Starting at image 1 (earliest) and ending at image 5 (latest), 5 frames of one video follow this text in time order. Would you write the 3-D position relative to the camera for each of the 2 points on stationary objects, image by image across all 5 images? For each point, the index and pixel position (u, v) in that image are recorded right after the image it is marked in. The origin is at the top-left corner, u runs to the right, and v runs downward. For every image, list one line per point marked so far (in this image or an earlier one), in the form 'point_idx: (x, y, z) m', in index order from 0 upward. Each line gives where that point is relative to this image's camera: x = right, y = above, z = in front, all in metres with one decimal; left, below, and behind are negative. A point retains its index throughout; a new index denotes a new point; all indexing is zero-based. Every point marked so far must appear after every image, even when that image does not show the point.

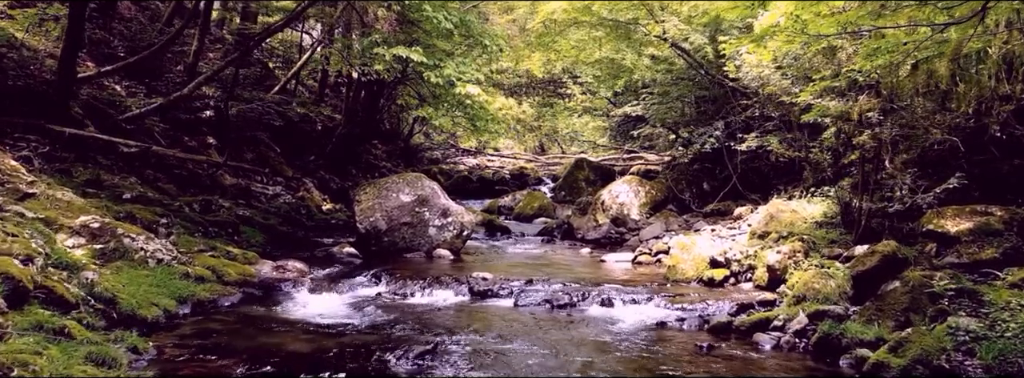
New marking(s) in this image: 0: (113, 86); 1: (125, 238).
0: (-8.9, +2.3, +12.4) m
1: (-4.7, -0.6, +6.7) m
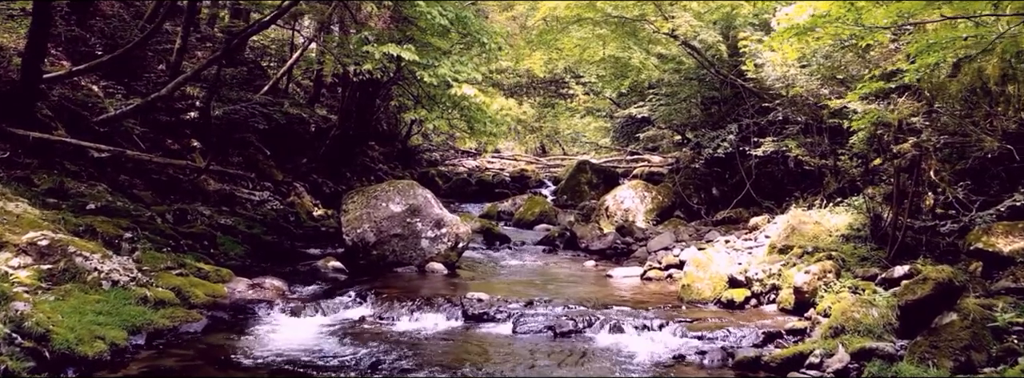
0: (-8.9, +2.2, +11.7) m
1: (-4.7, -0.7, +6.0) m
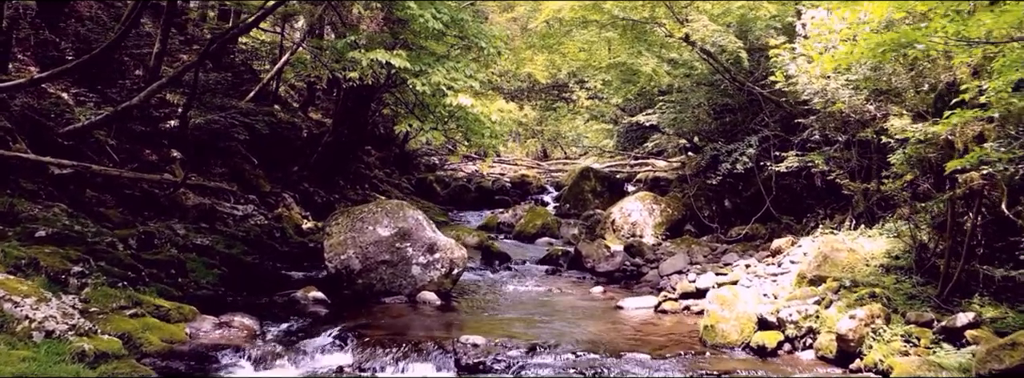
0: (-8.9, +1.9, +10.9) m
1: (-4.7, -1.0, +5.1) m
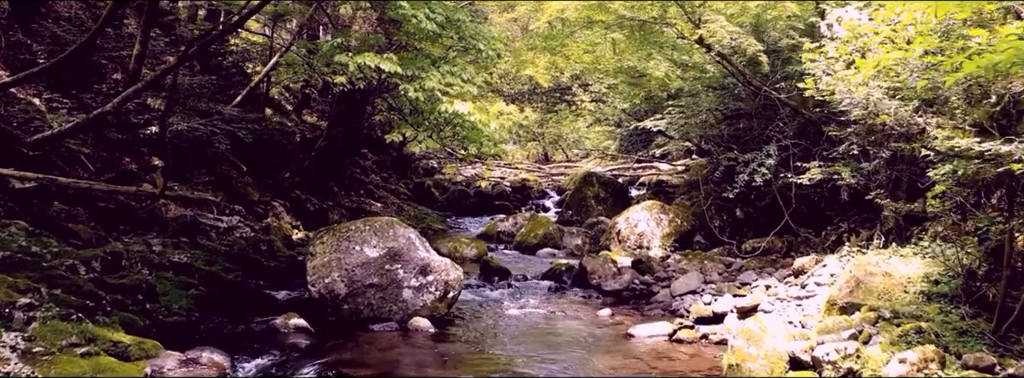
0: (-8.9, +1.7, +10.2) m
1: (-4.7, -1.3, +4.4) m
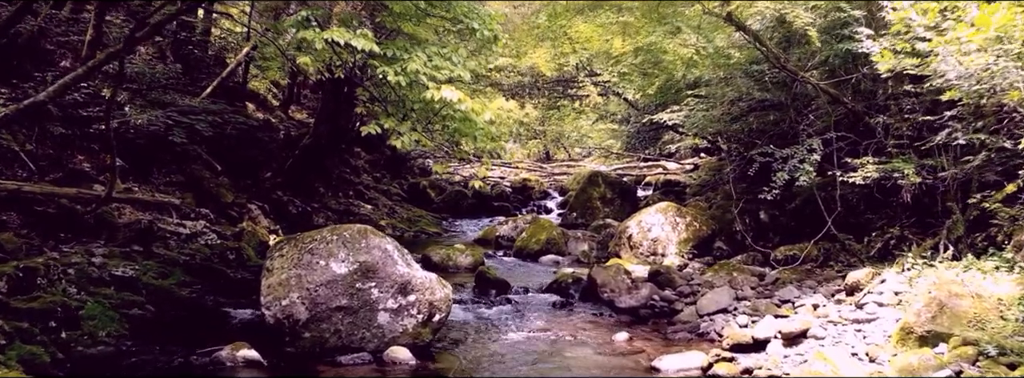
0: (-8.9, +1.6, +8.9) m
1: (-4.7, -1.3, +3.1) m
